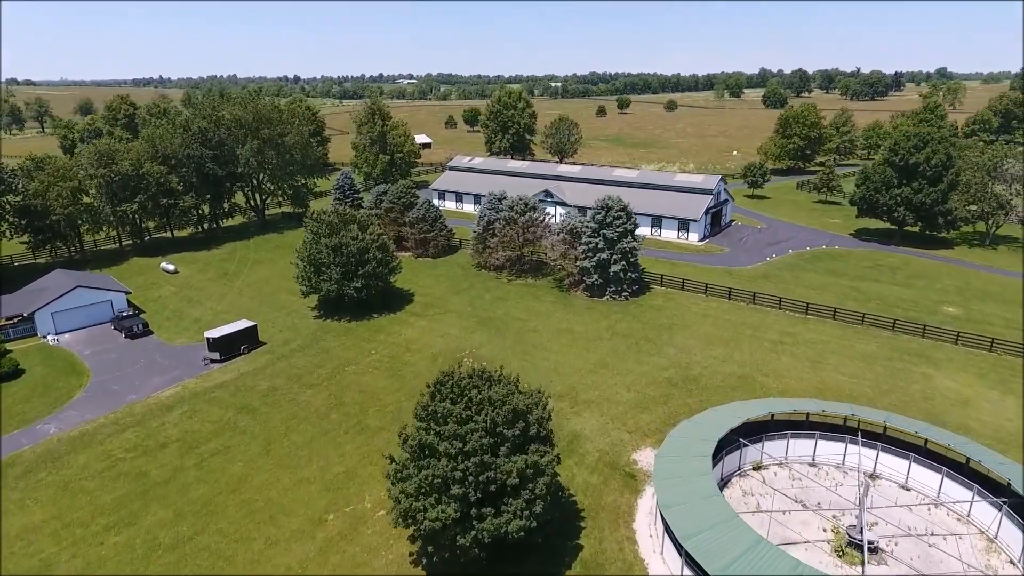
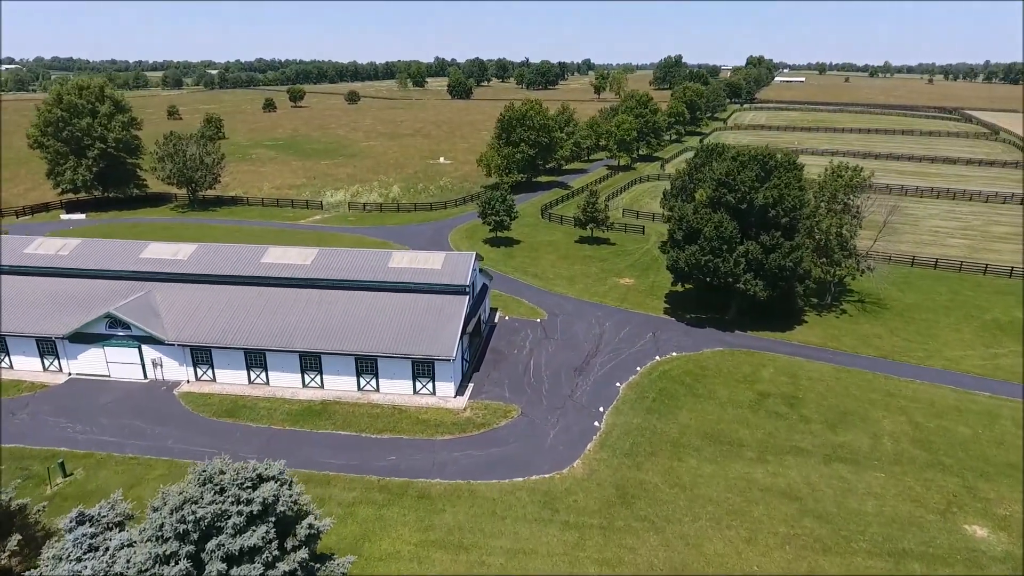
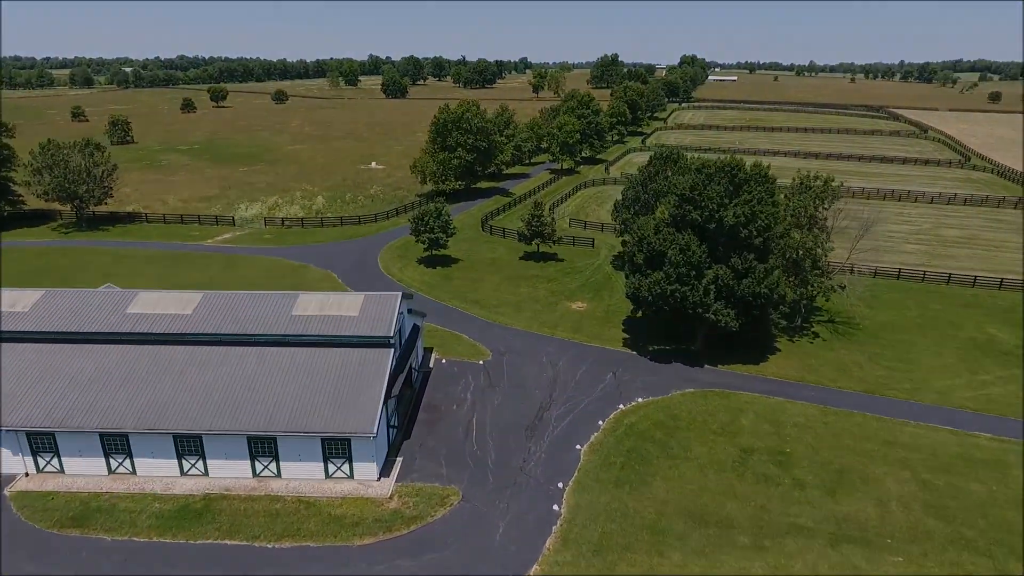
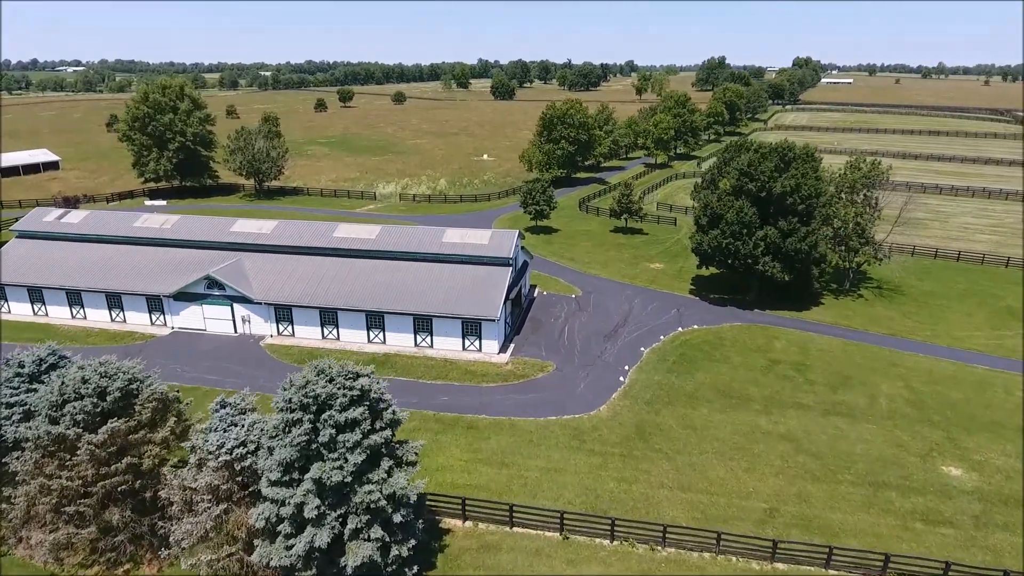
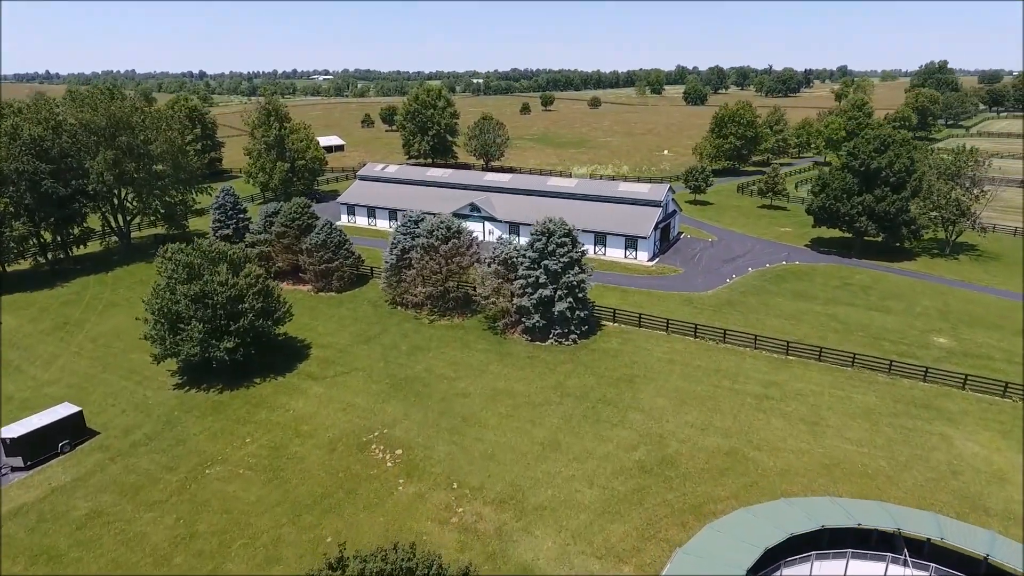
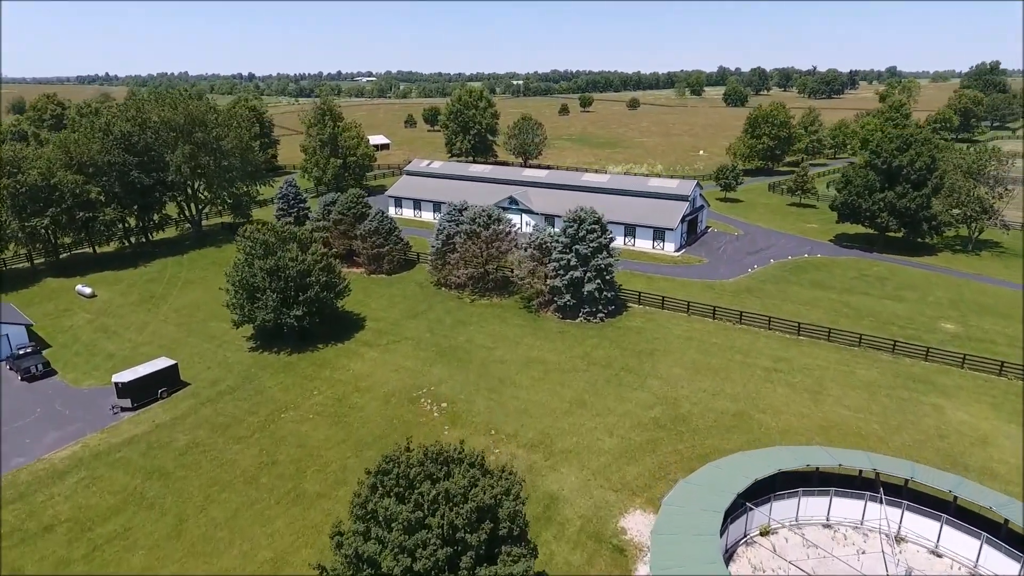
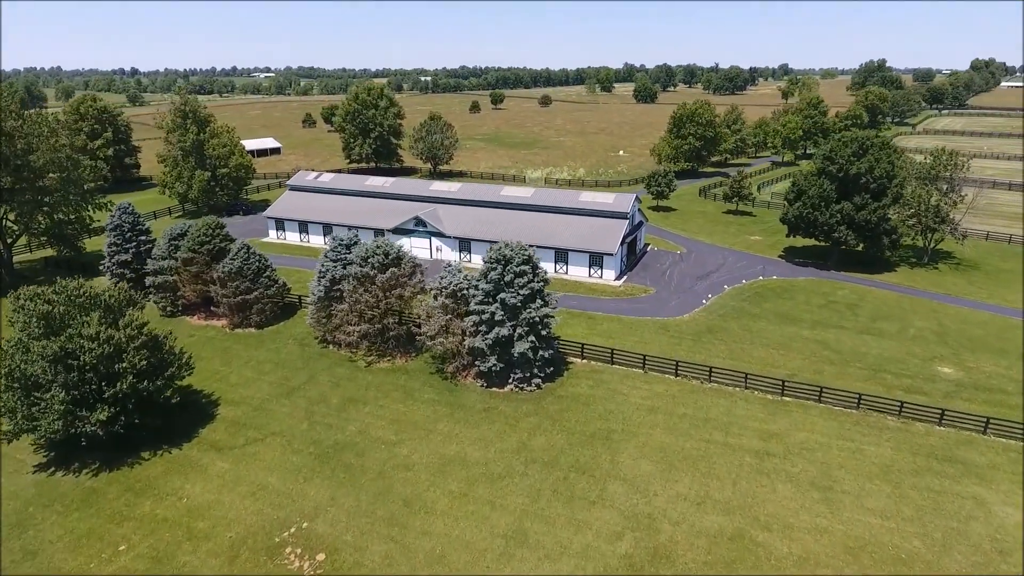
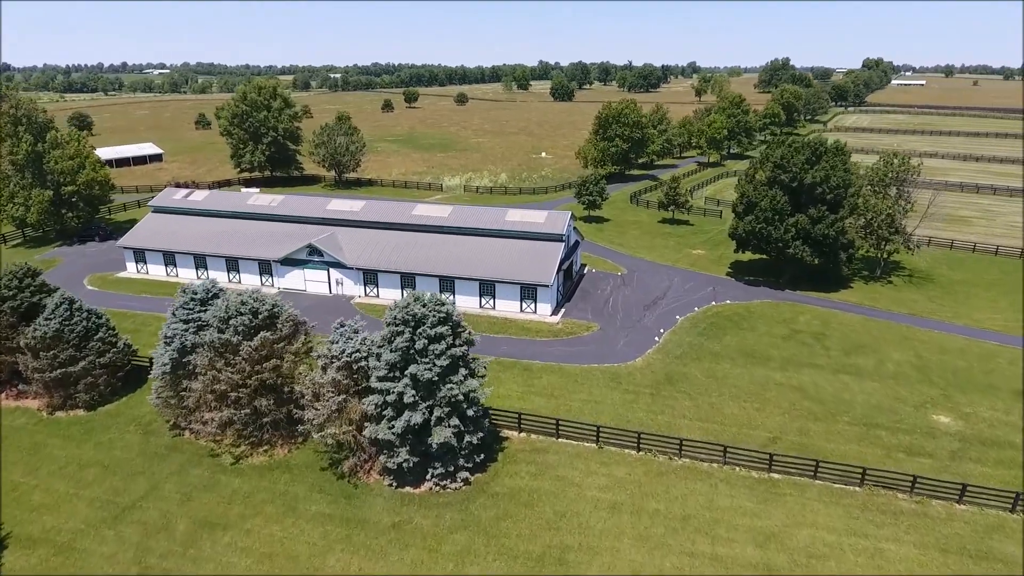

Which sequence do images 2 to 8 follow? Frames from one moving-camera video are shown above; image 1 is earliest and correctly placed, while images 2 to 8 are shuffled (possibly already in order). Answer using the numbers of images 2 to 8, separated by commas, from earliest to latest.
6, 5, 7, 8, 4, 2, 3
